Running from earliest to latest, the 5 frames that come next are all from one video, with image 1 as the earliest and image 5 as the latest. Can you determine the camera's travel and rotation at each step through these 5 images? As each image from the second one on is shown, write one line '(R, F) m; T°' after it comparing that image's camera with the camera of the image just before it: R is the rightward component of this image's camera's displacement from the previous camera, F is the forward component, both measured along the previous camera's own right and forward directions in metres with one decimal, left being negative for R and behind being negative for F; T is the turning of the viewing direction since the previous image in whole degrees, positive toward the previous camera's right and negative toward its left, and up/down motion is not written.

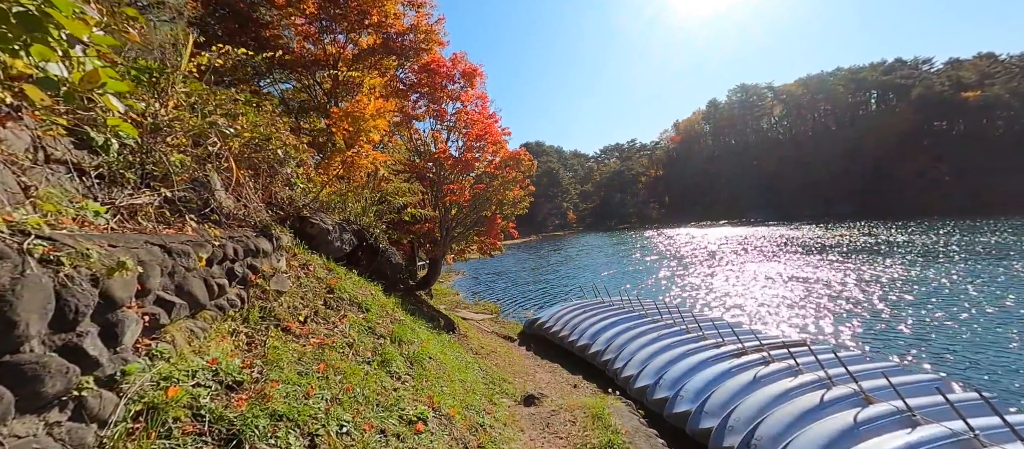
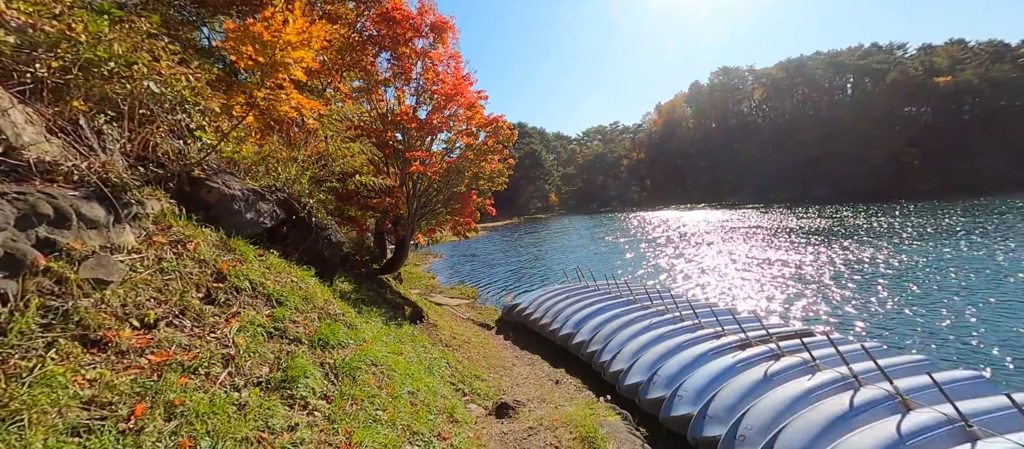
(+0.2, +1.6) m; +3°
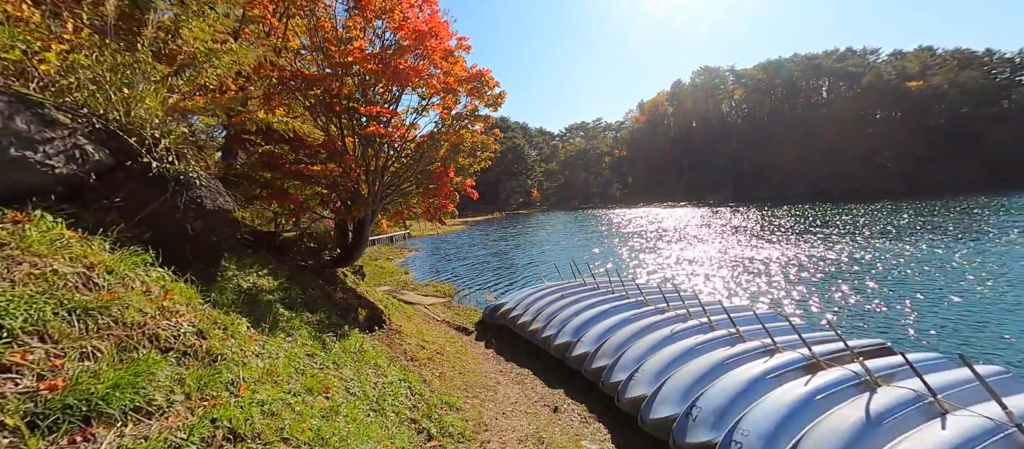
(-0.1, +2.6) m; +3°
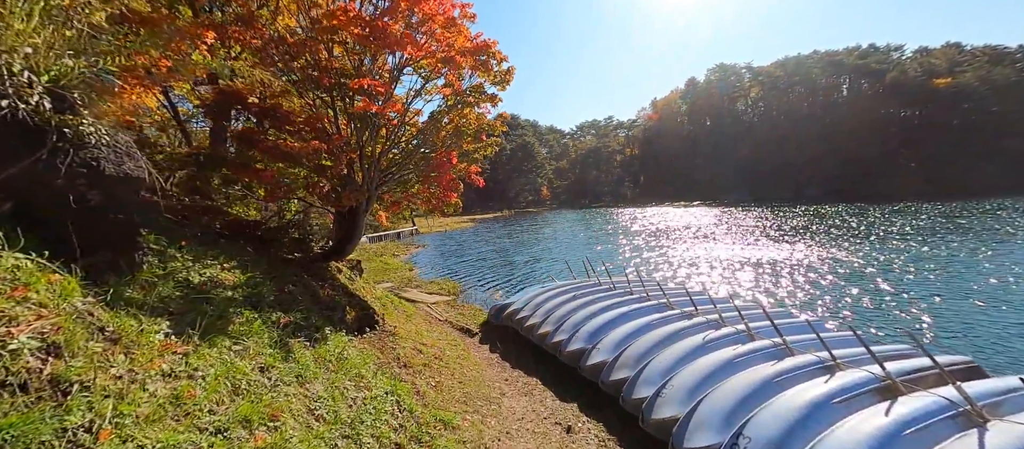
(0.0, +1.1) m; -1°
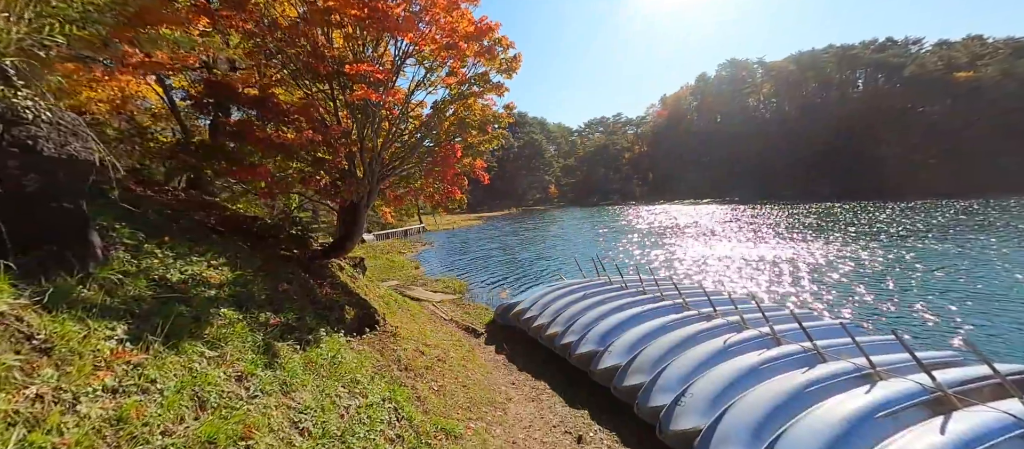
(0.0, +0.5) m; -1°
